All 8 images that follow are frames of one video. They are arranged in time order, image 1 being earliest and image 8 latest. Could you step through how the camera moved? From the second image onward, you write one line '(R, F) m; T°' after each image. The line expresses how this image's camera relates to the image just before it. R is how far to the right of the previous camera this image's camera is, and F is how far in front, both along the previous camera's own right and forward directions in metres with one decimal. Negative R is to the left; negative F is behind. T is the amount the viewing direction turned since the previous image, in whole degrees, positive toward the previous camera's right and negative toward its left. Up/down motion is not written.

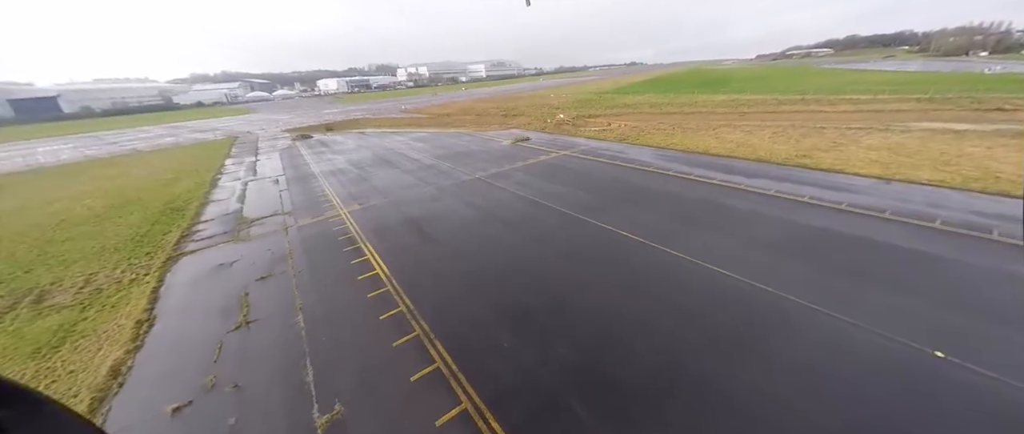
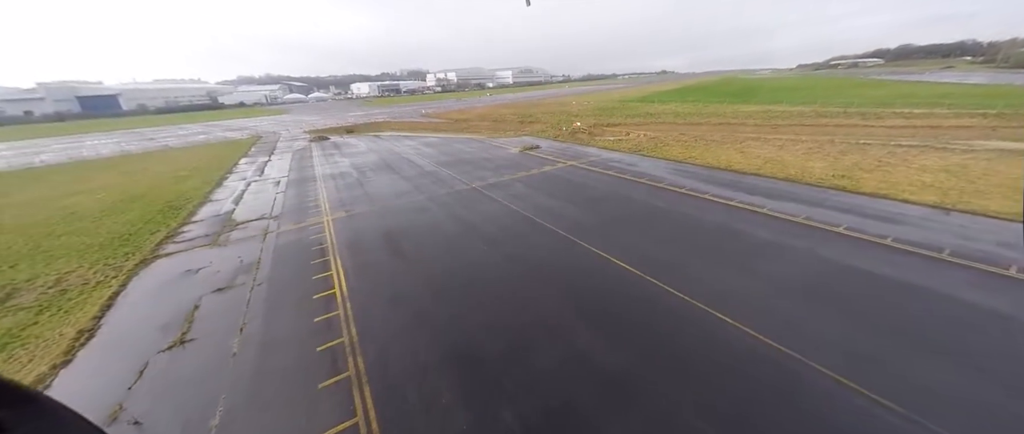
(+1.3, +1.2) m; -4°
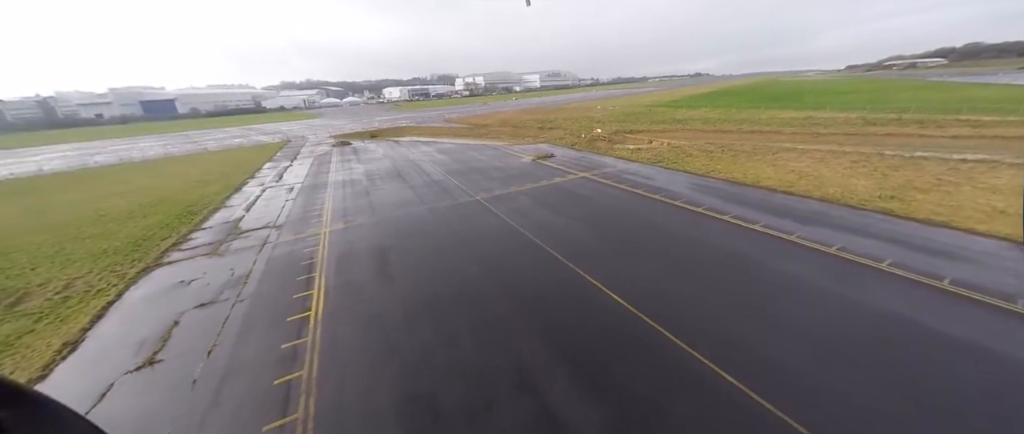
(+1.1, +0.8) m; -4°
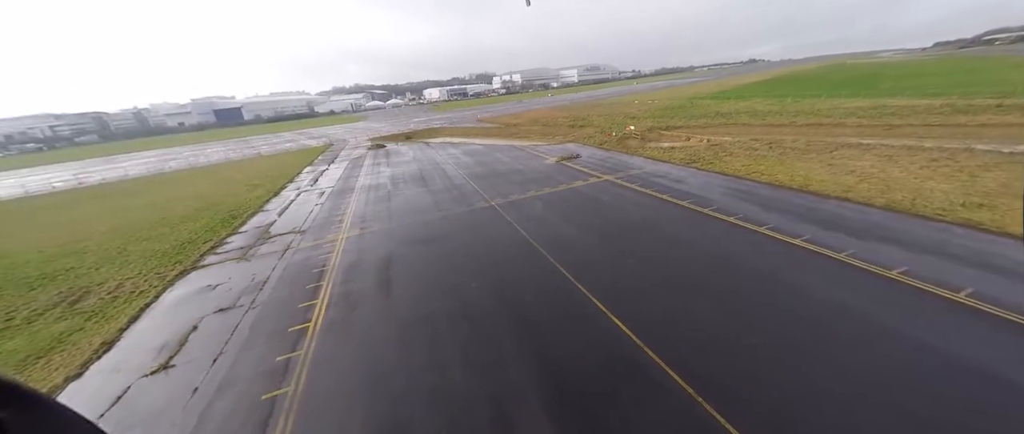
(+1.1, +0.6) m; -7°
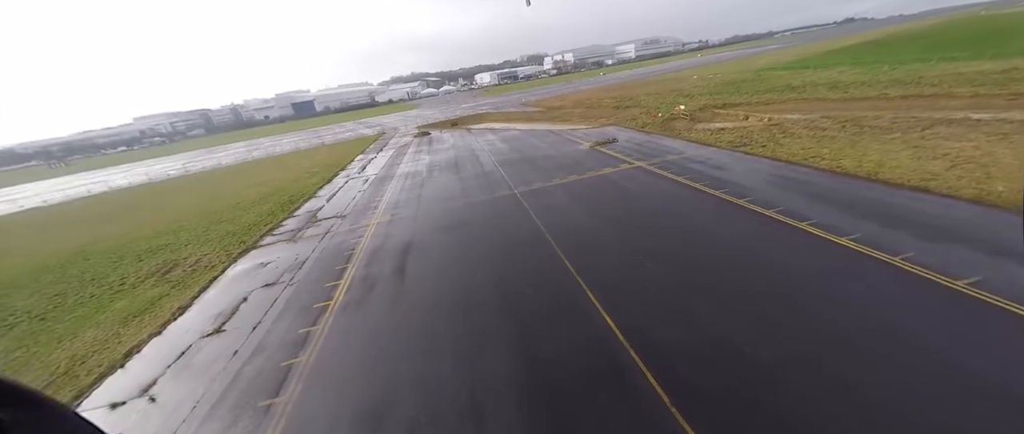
(+1.5, +0.1) m; -9°
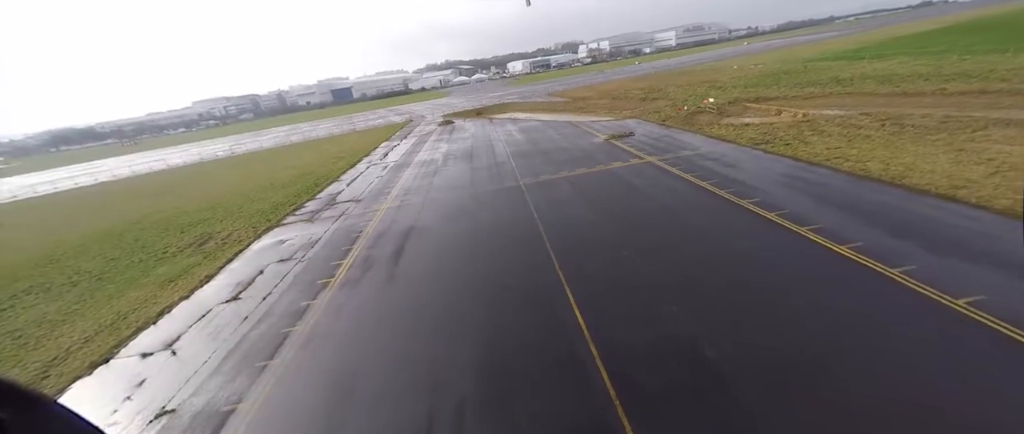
(+1.2, -0.2) m; -5°
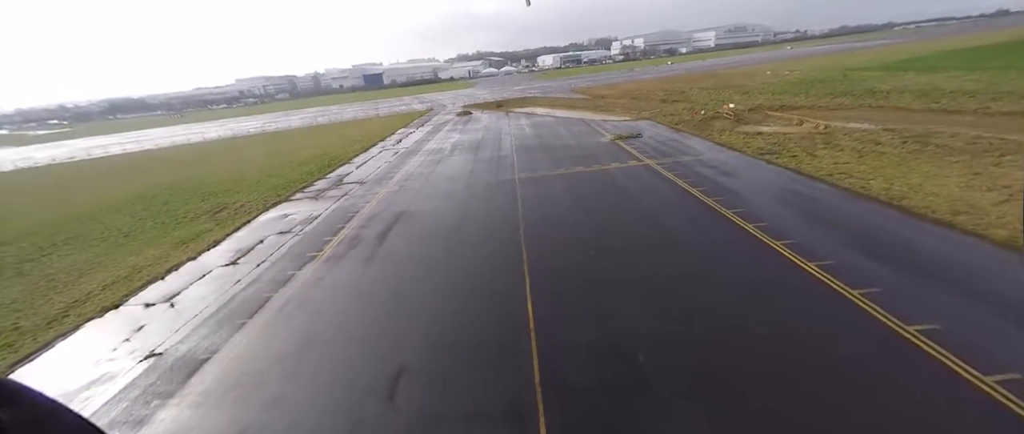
(+1.4, -0.3) m; -3°
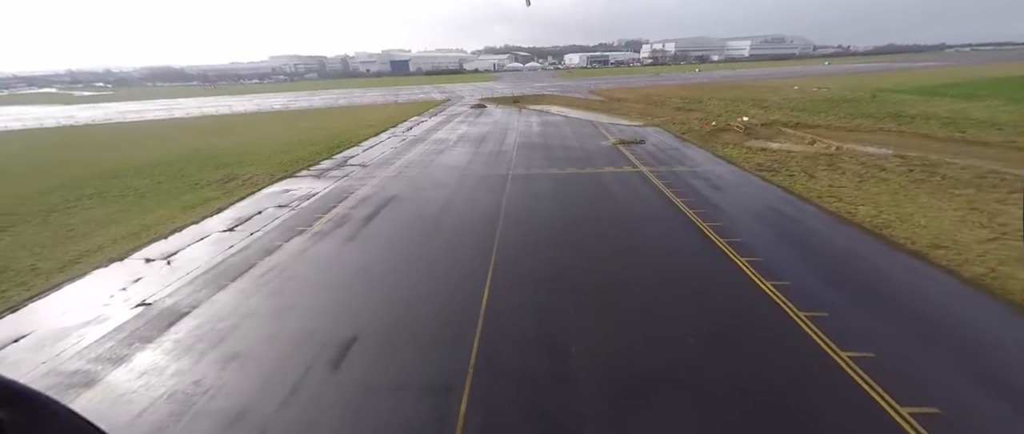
(+1.3, -0.4) m; -2°
